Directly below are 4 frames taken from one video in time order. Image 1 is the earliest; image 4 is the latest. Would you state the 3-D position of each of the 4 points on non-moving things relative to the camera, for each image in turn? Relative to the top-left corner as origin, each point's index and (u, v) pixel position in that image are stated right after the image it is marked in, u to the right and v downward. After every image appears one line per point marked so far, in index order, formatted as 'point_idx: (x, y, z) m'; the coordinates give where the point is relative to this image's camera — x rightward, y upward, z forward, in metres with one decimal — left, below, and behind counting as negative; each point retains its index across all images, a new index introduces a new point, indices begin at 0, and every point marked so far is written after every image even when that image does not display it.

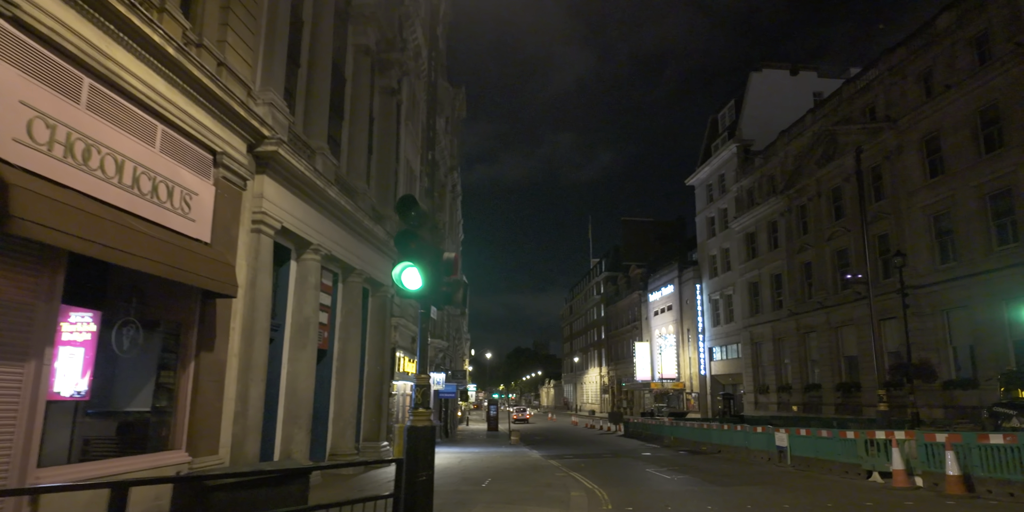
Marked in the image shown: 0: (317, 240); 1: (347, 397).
0: (-4.8, +0.4, +14.6) m
1: (-4.8, -4.1, +17.0) m
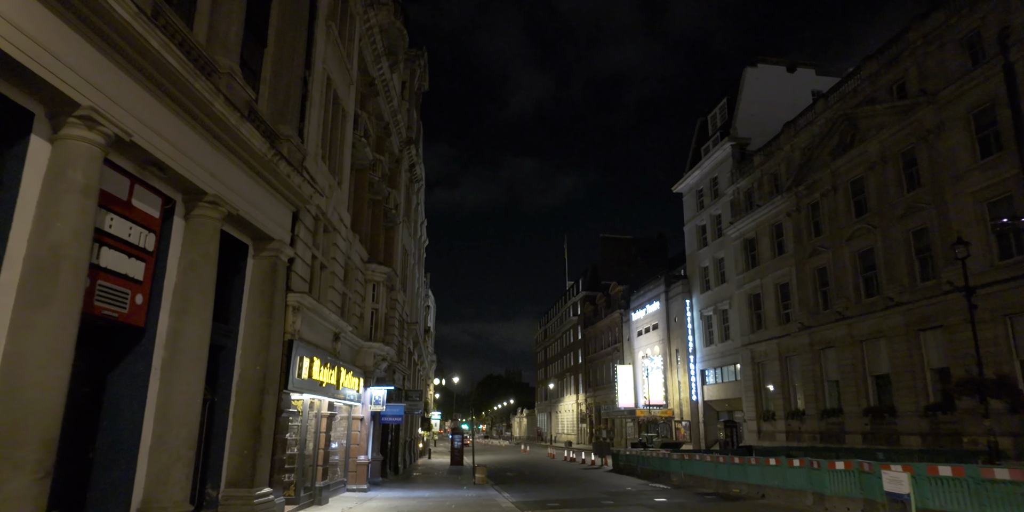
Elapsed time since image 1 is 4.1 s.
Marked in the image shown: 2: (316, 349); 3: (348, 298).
0: (-5.4, +2.0, +7.7) m
1: (-5.6, -2.6, +9.9) m
2: (-5.2, -2.4, +15.6) m
3: (-5.5, -1.4, +19.7) m
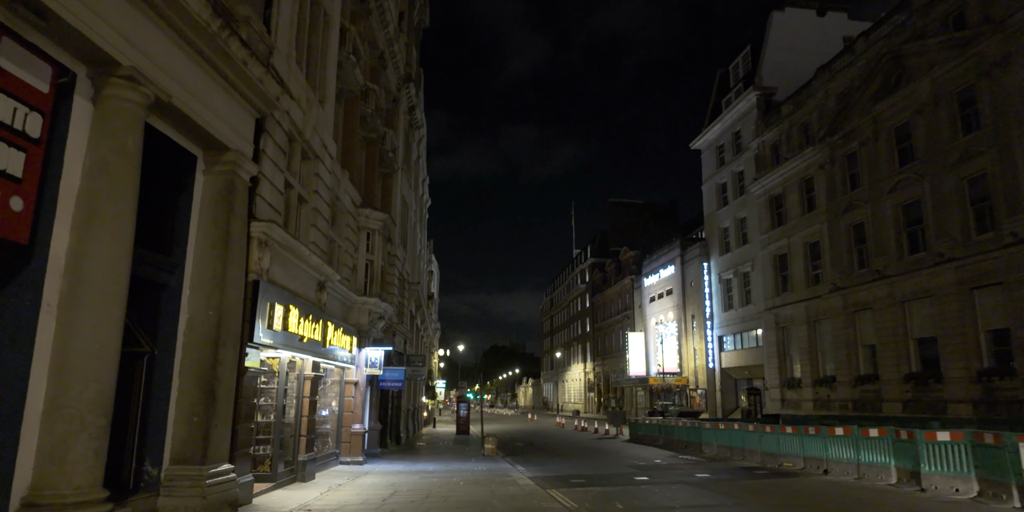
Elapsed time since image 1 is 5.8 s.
0: (-5.1, +3.2, +4.8) m
1: (-5.2, -1.3, +7.1) m
2: (-4.8, -0.9, +12.8) m
3: (-5.1, +0.4, +16.9) m
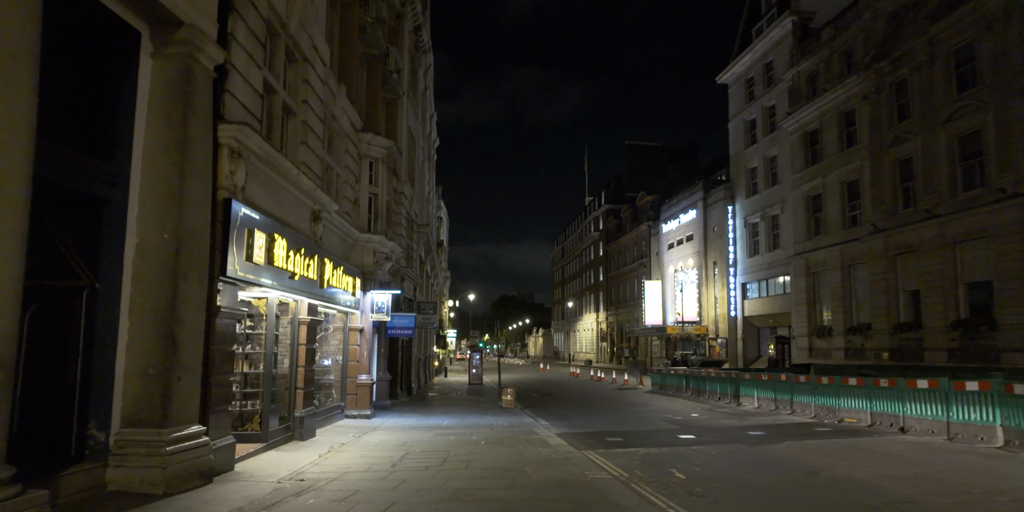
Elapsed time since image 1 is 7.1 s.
0: (-4.6, +3.9, +2.3) m
1: (-4.7, -0.3, +5.0) m
2: (-4.2, +0.6, +10.7) m
3: (-4.4, +2.1, +14.6) m
